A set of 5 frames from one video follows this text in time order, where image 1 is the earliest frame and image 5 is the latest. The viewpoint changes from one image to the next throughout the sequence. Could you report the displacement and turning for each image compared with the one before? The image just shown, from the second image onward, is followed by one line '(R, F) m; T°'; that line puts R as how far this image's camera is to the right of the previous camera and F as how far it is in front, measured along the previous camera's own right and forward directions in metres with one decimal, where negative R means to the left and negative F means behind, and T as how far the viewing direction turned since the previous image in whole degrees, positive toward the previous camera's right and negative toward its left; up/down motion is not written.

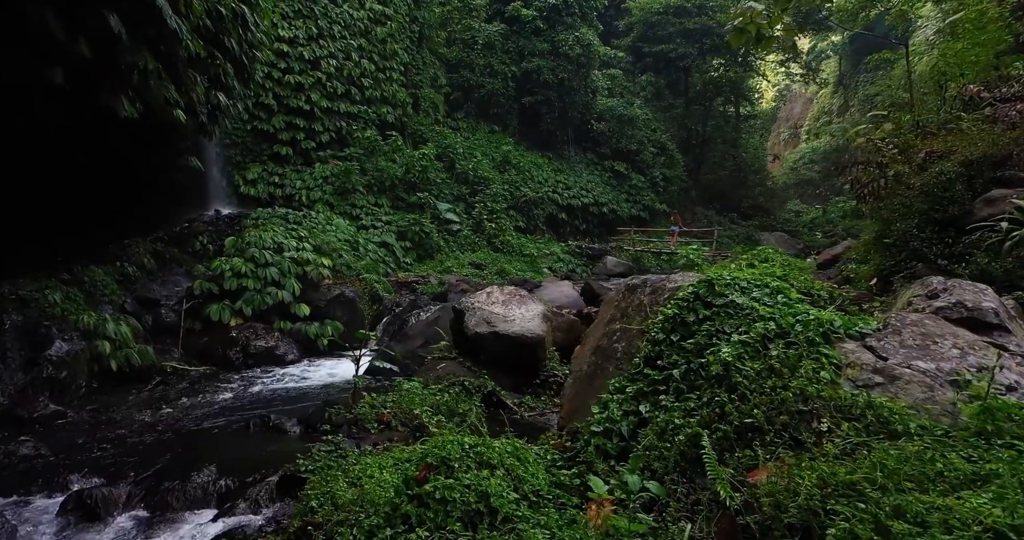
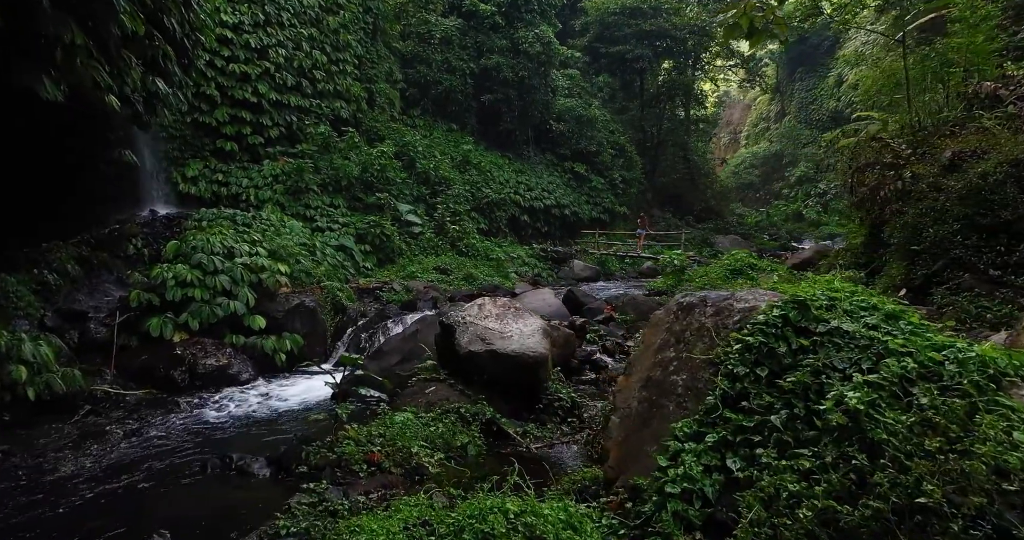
(-0.4, +0.6) m; +5°
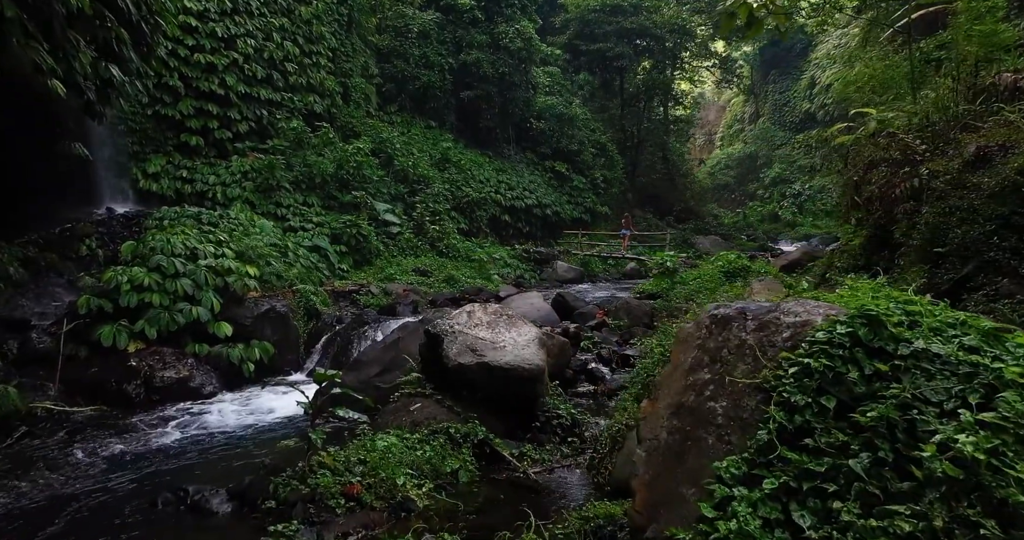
(-0.1, +0.4) m; +2°
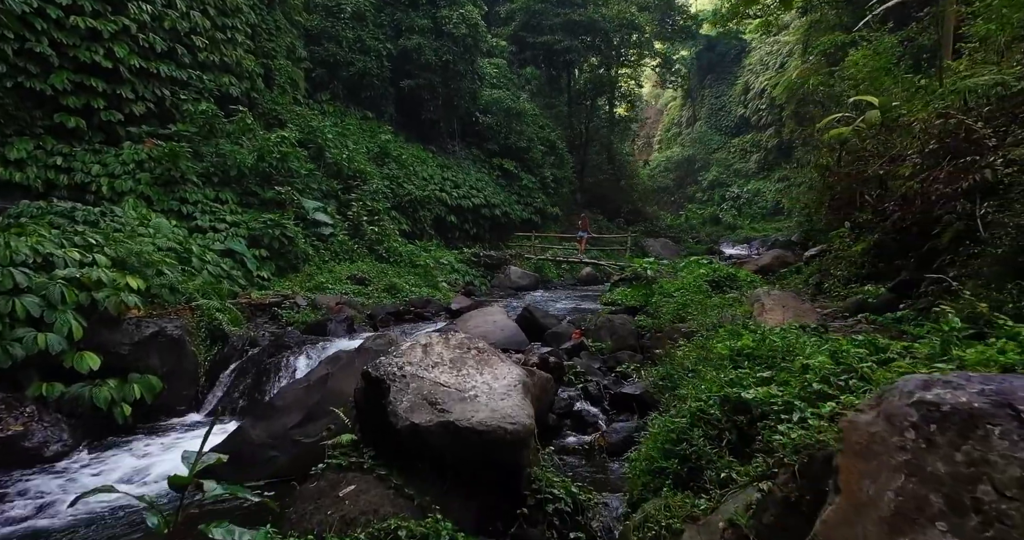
(-0.2, +1.3) m; +6°
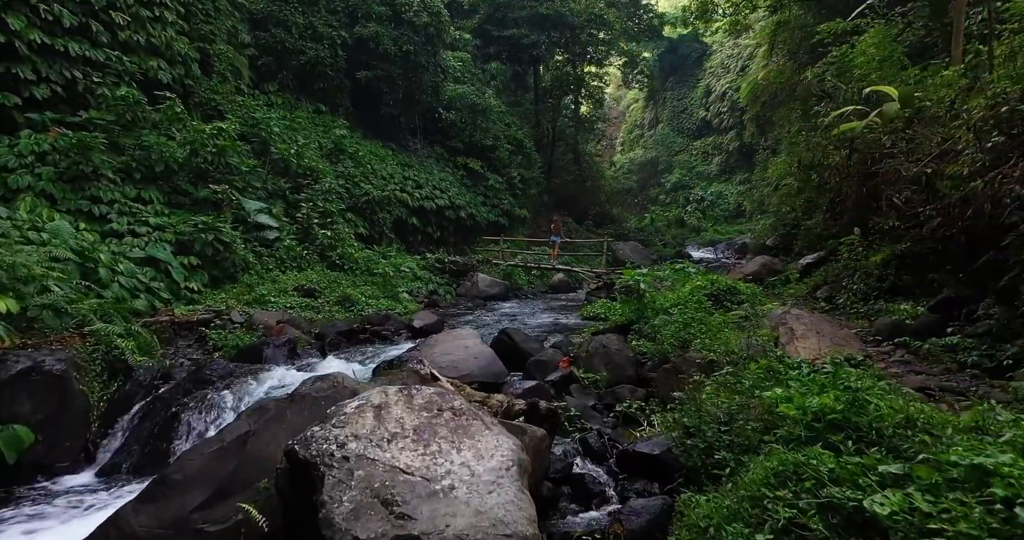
(-0.1, +1.0) m; +4°
